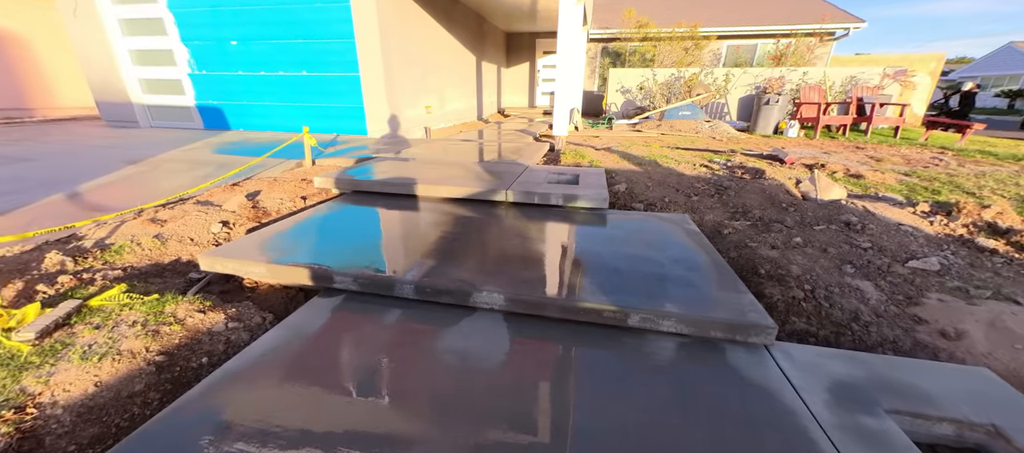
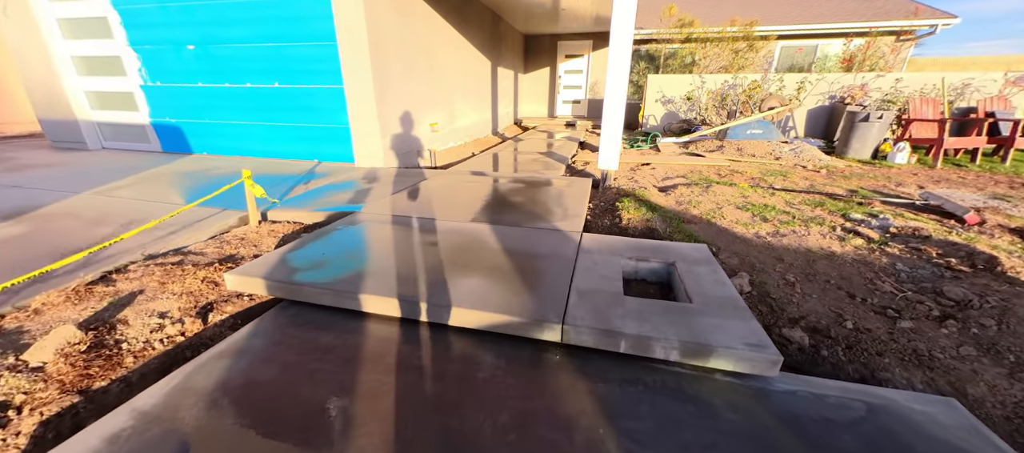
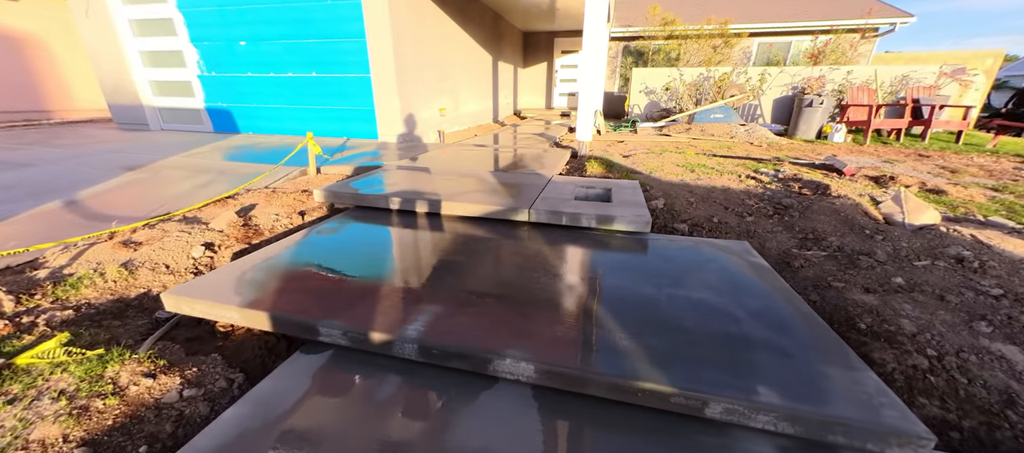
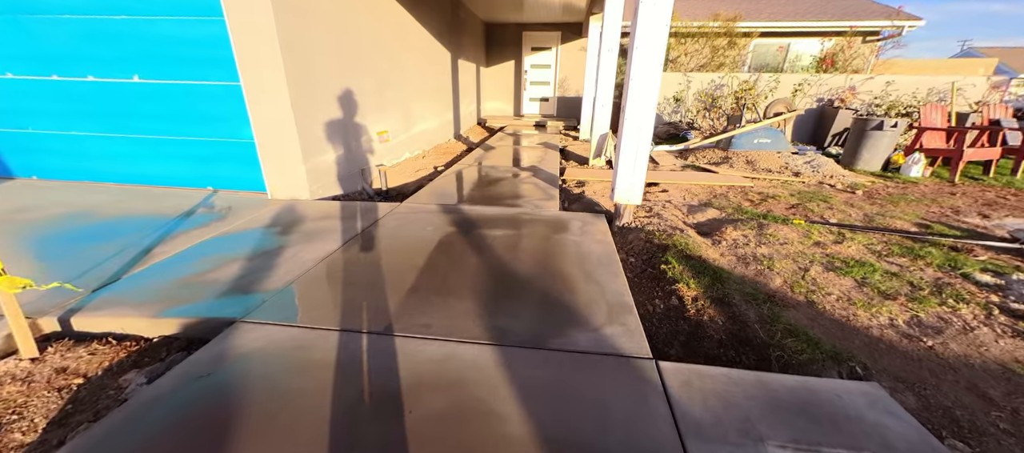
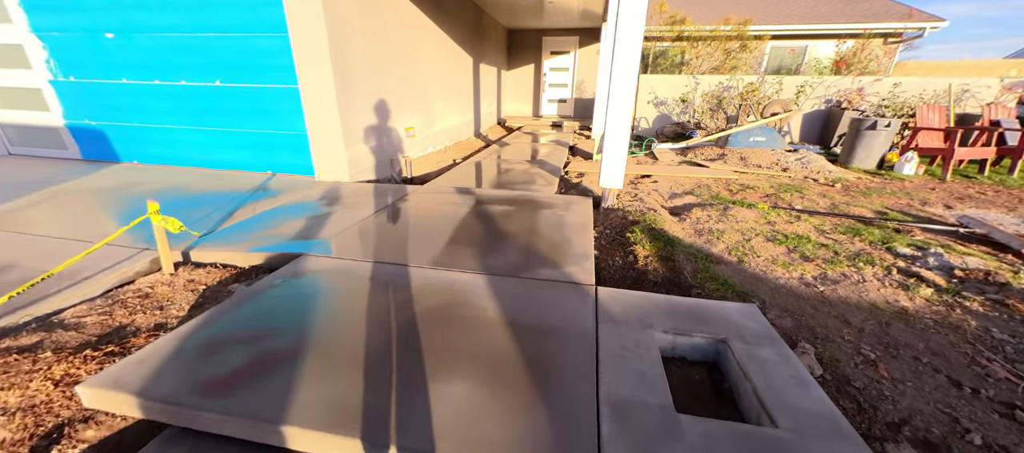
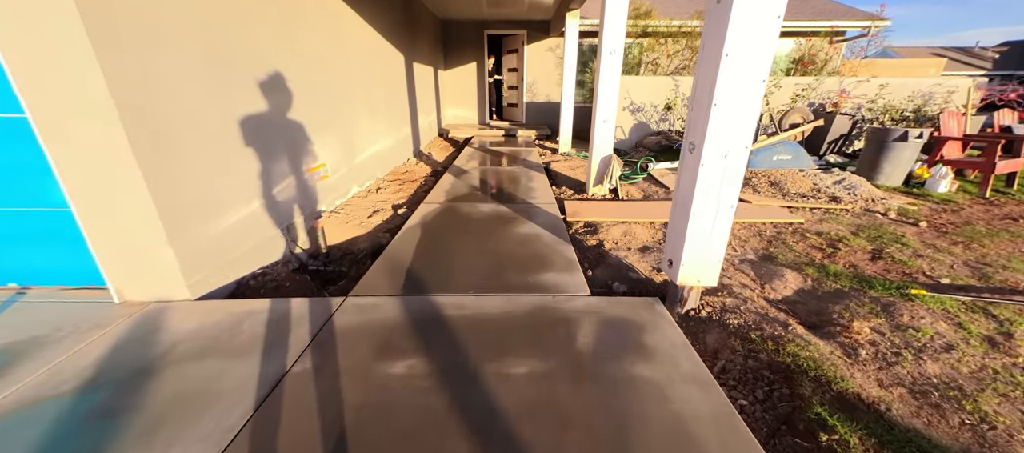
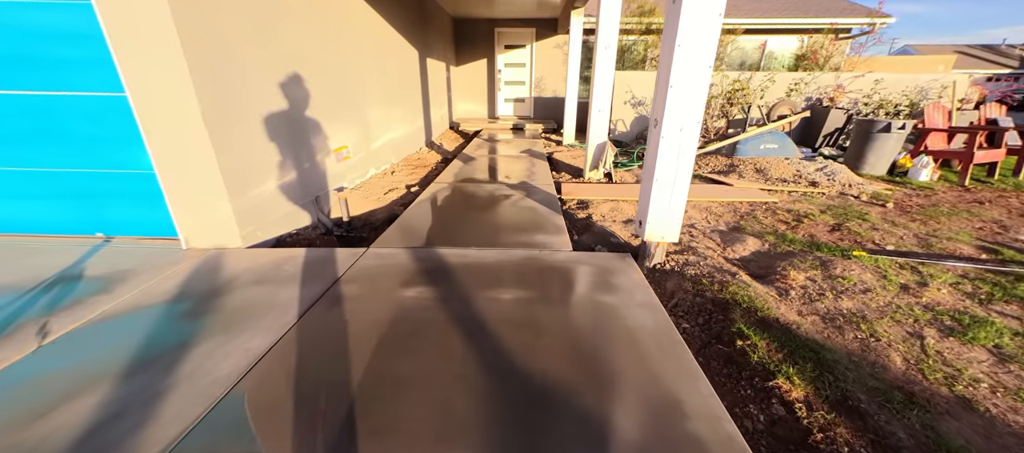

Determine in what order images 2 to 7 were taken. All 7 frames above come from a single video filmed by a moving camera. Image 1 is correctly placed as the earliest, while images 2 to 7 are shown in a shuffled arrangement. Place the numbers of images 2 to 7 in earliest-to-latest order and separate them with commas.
3, 2, 5, 4, 7, 6
